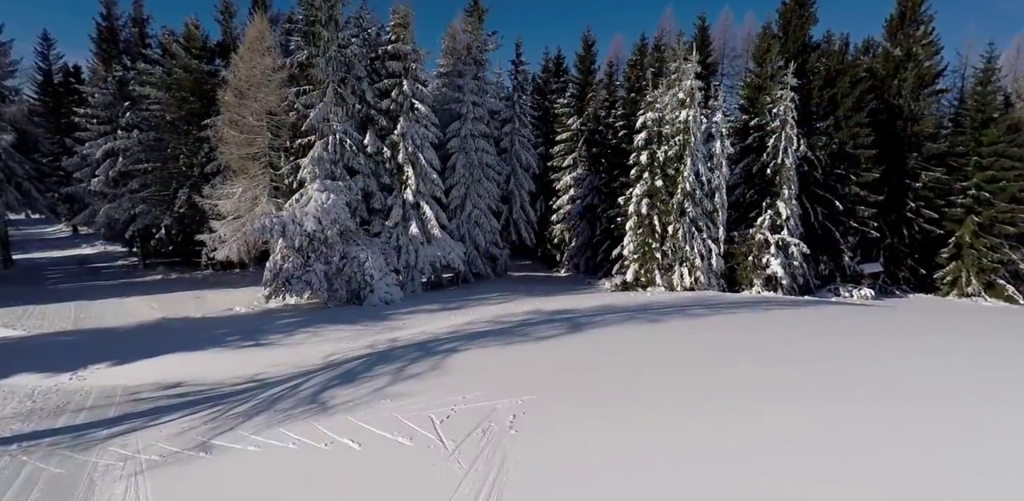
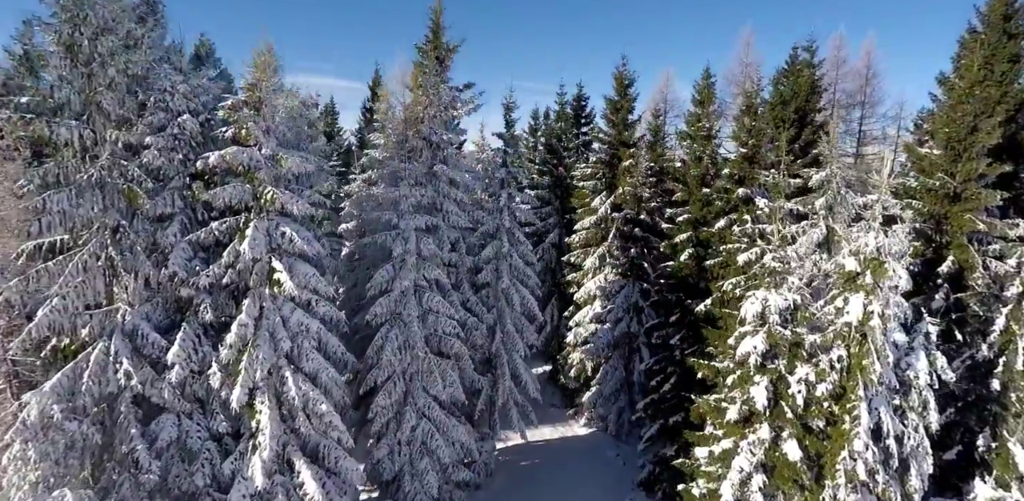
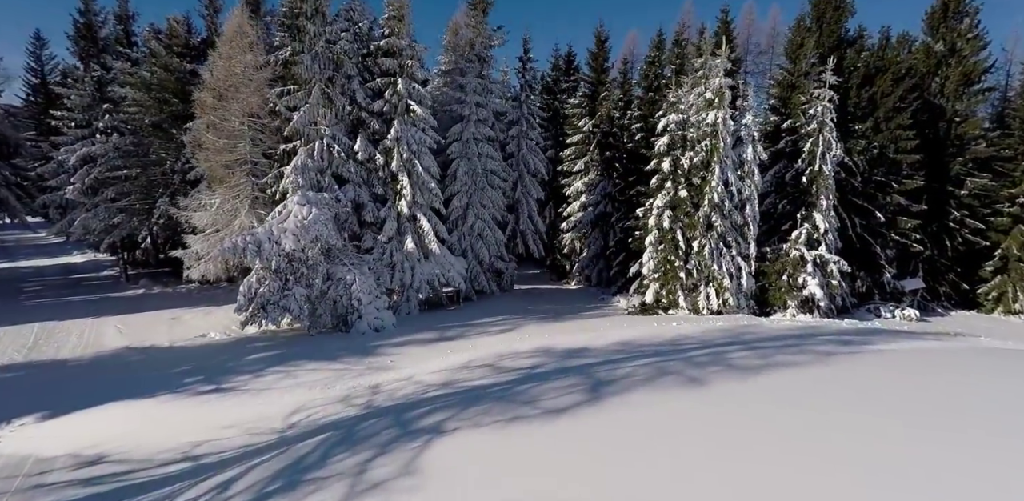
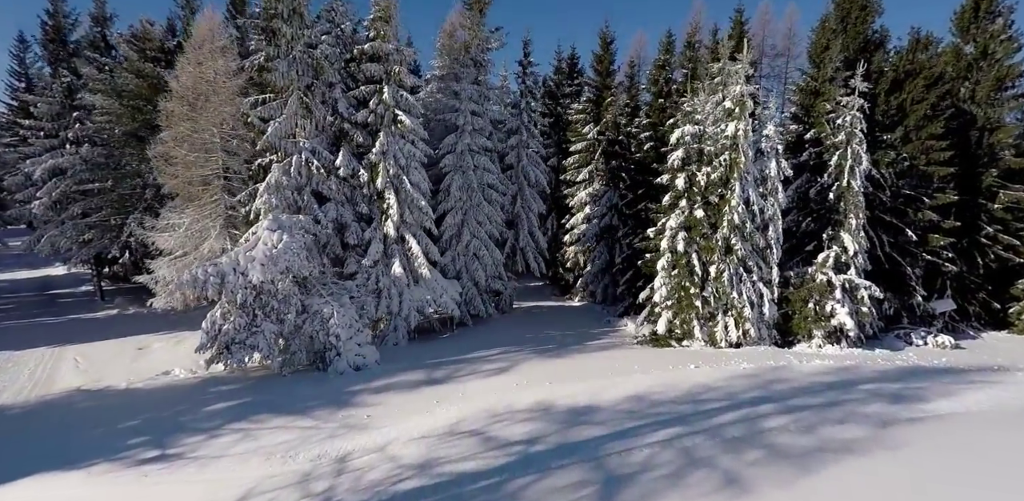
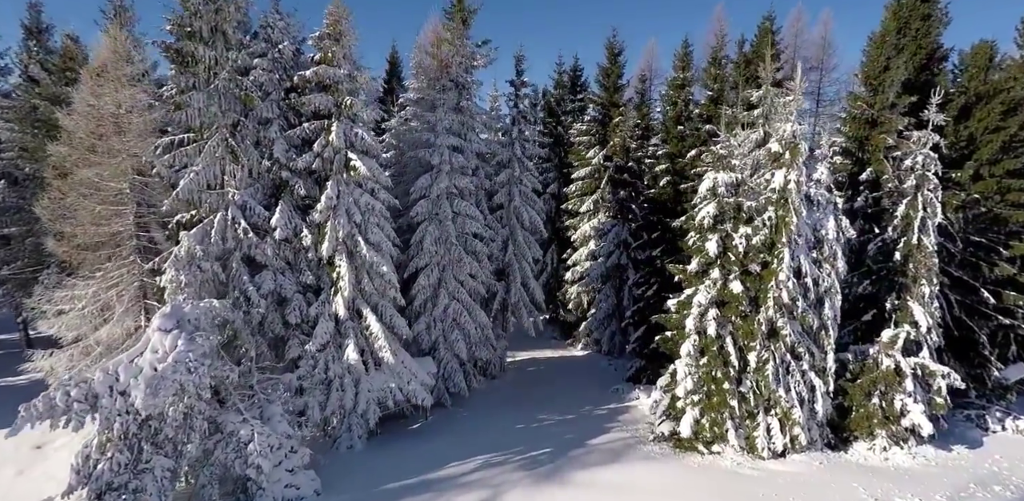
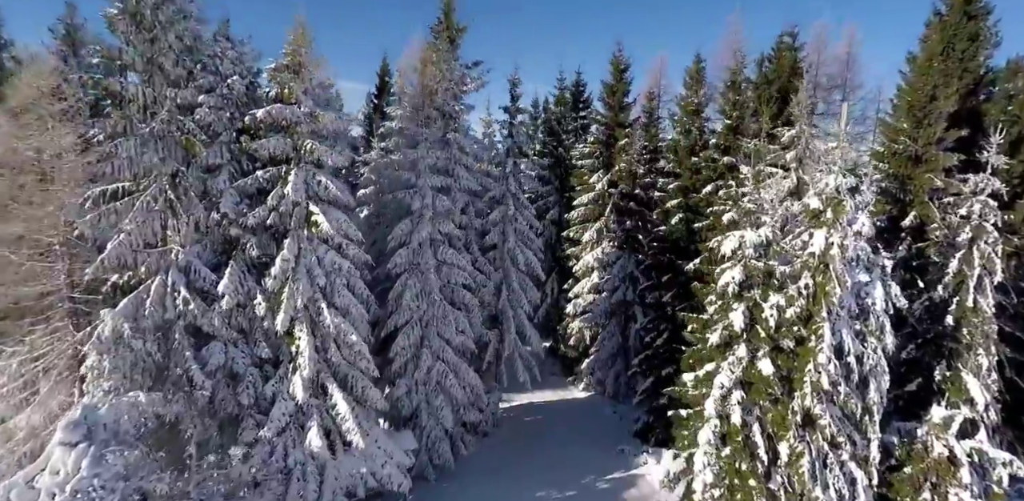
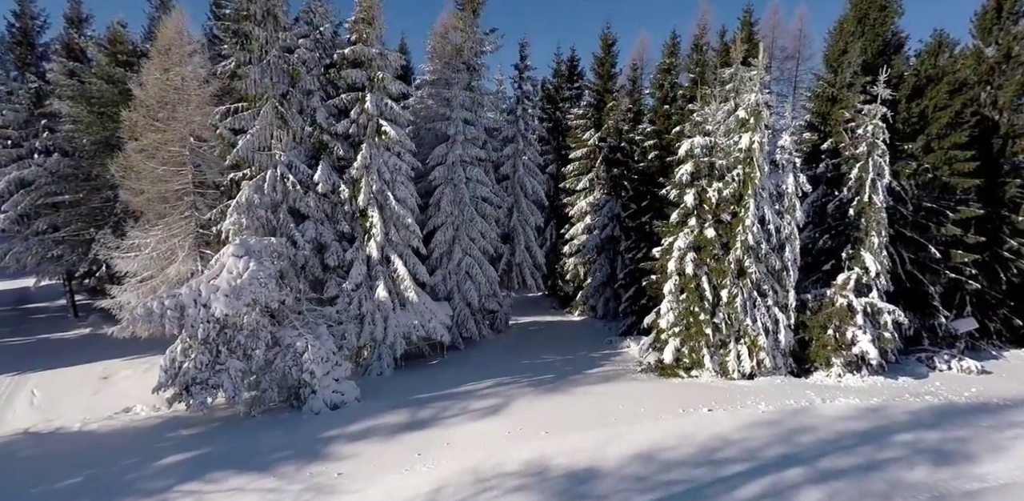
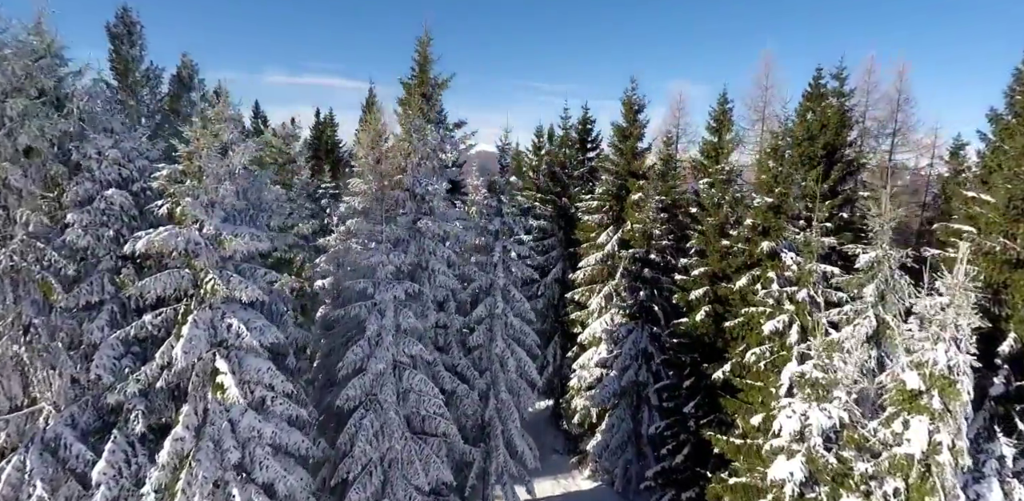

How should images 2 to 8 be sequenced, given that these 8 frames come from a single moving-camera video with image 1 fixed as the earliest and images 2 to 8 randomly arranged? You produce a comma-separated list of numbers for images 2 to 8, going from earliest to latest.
3, 4, 7, 5, 6, 2, 8
